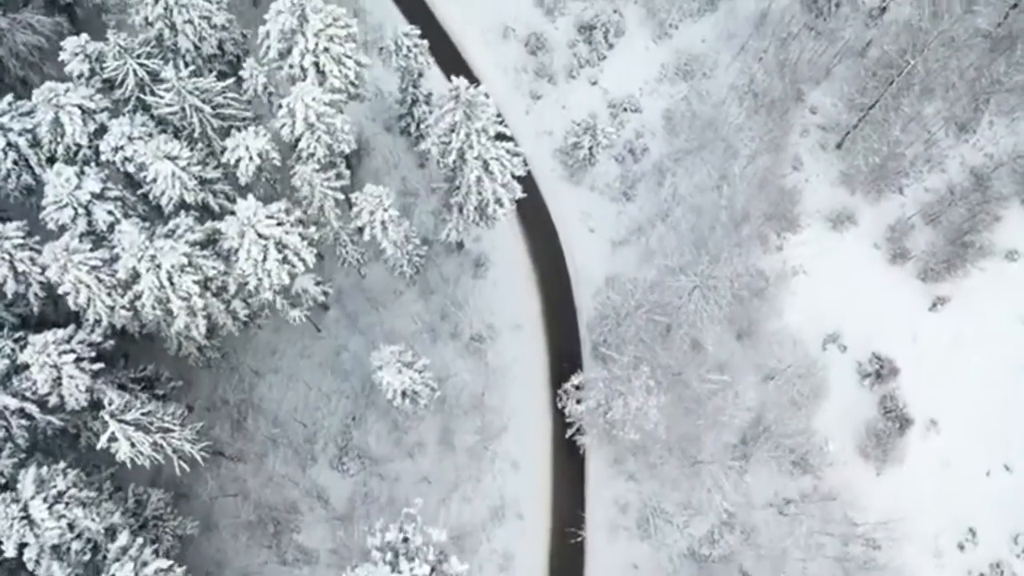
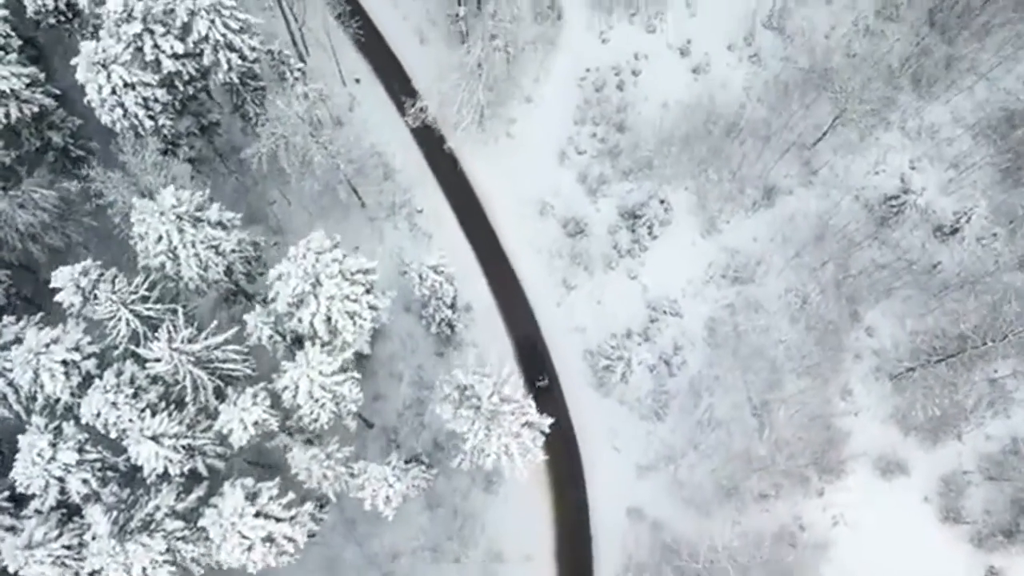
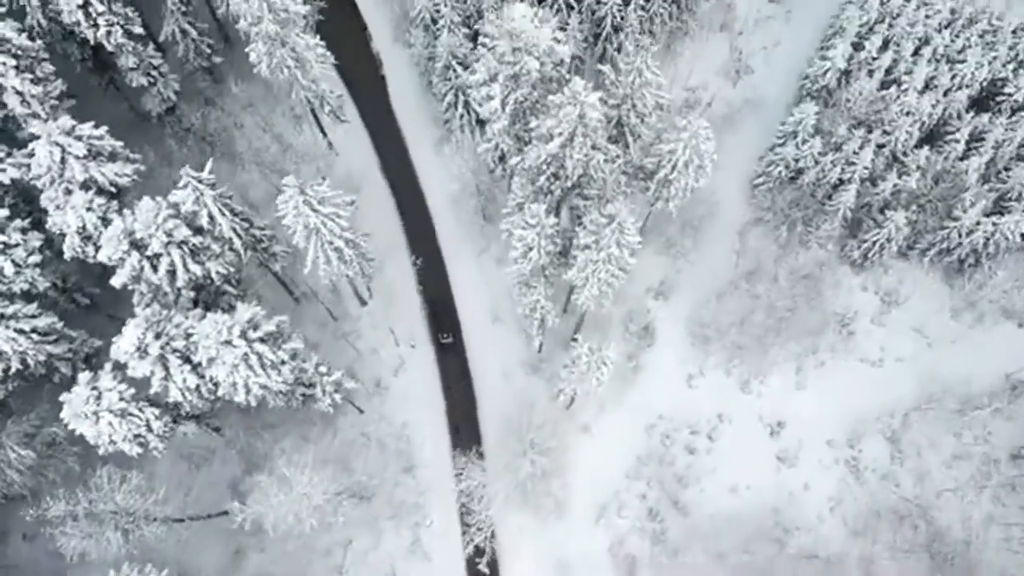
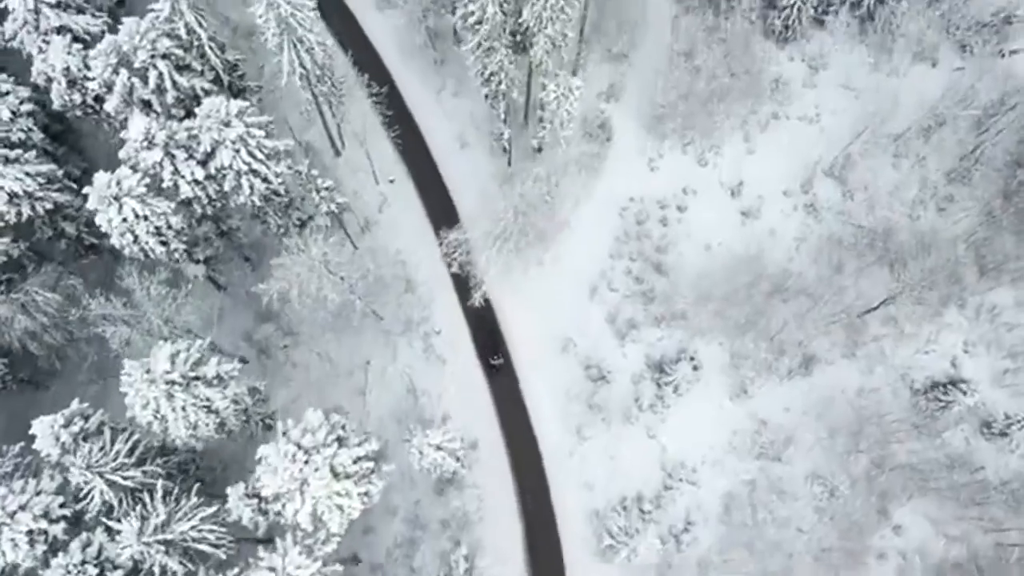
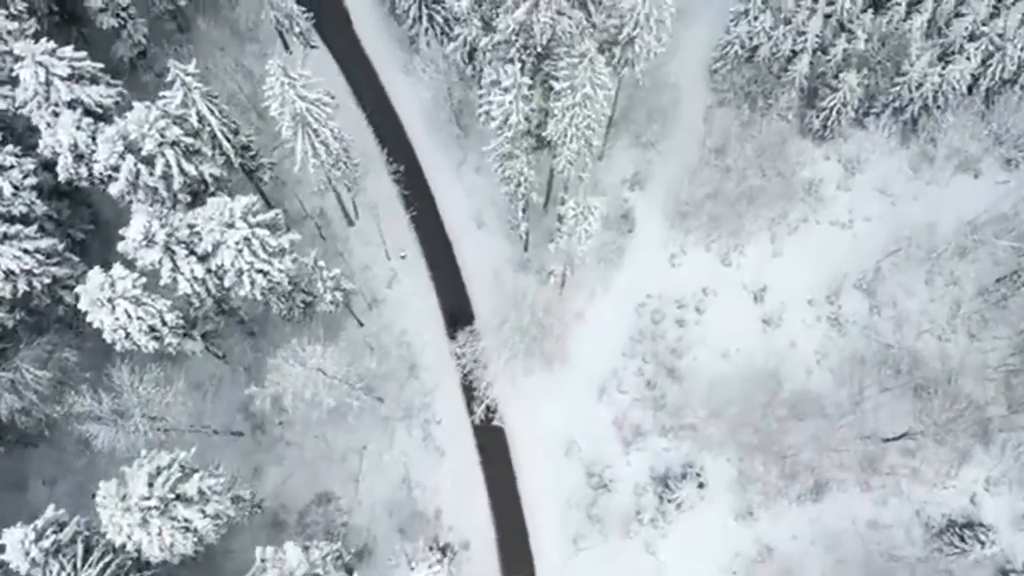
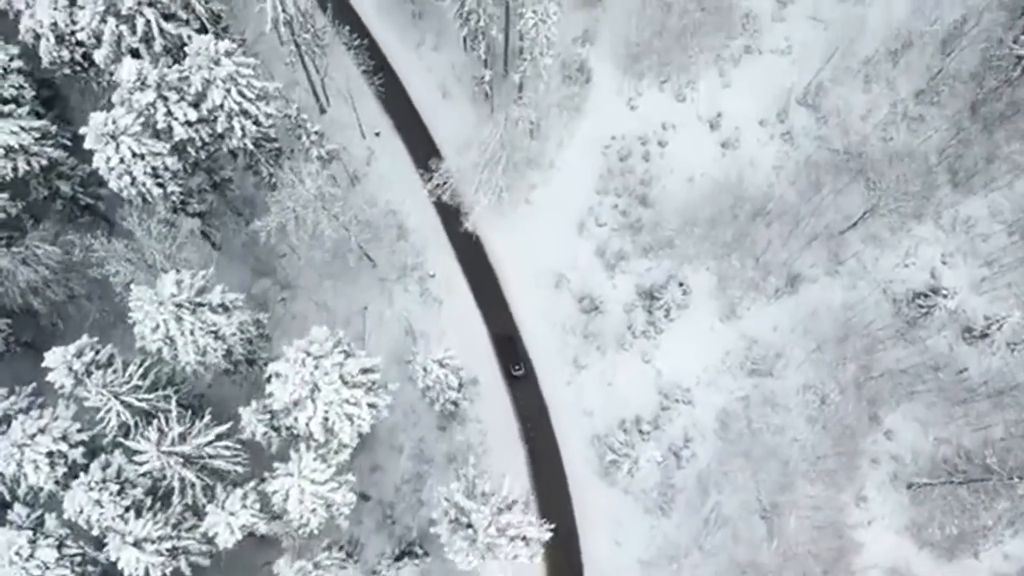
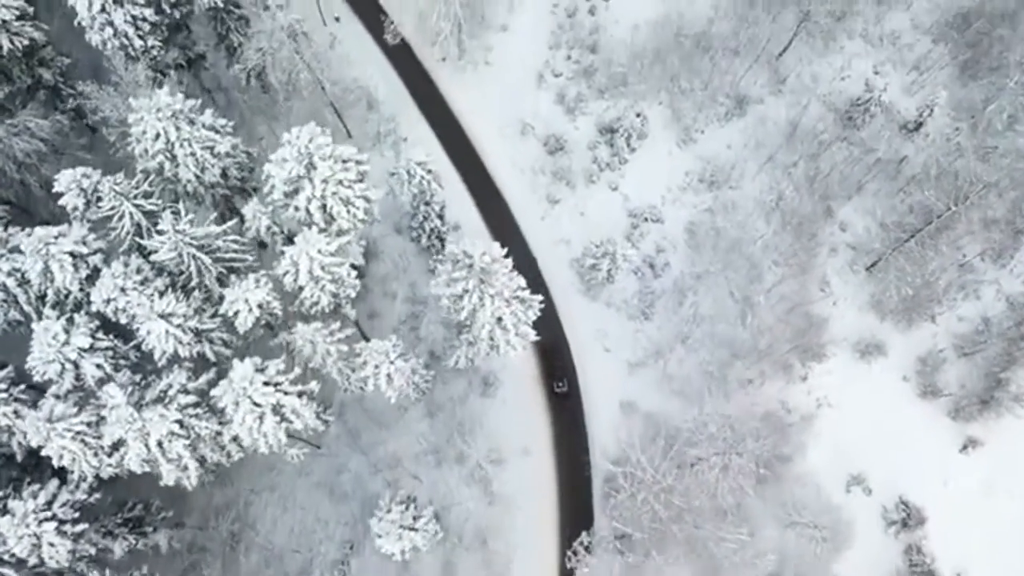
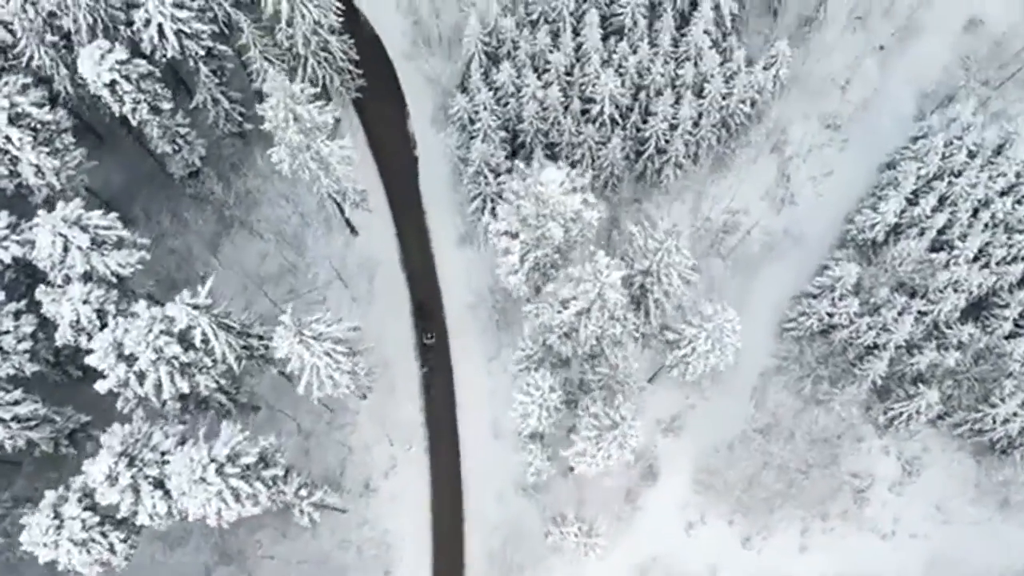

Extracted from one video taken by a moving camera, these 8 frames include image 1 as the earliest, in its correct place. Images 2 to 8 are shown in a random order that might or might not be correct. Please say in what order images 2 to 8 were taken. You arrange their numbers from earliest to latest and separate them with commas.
7, 2, 6, 4, 5, 3, 8
